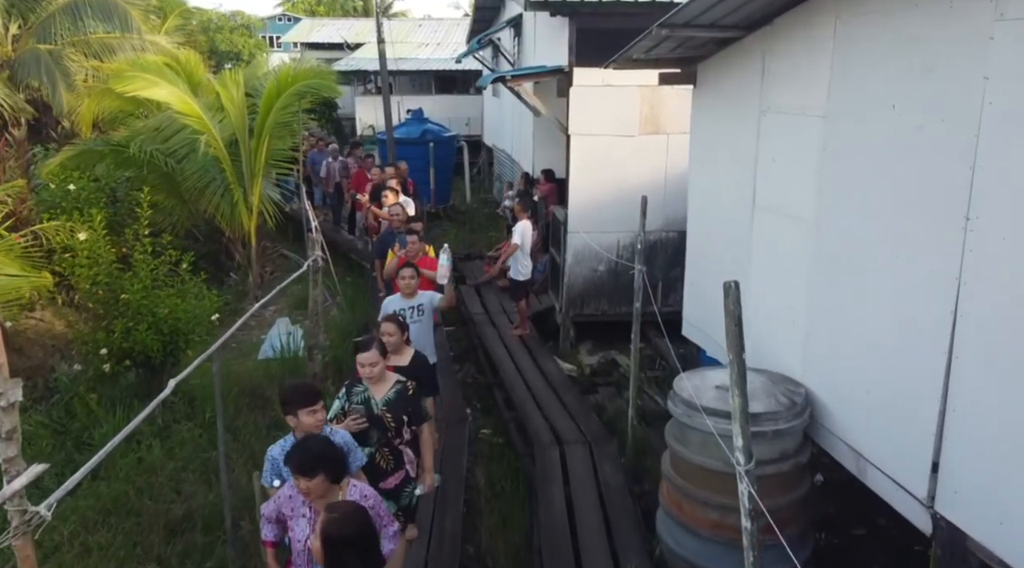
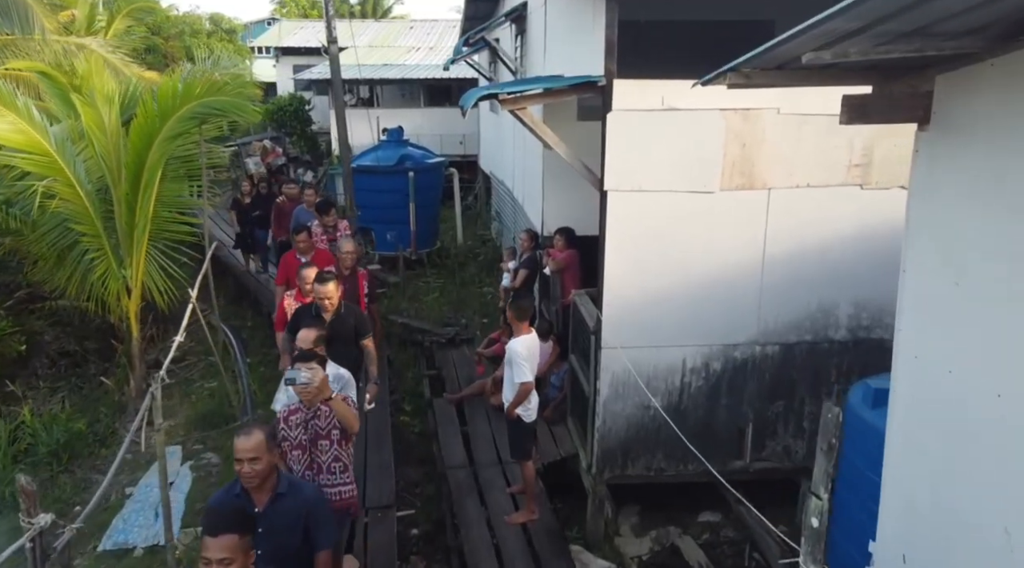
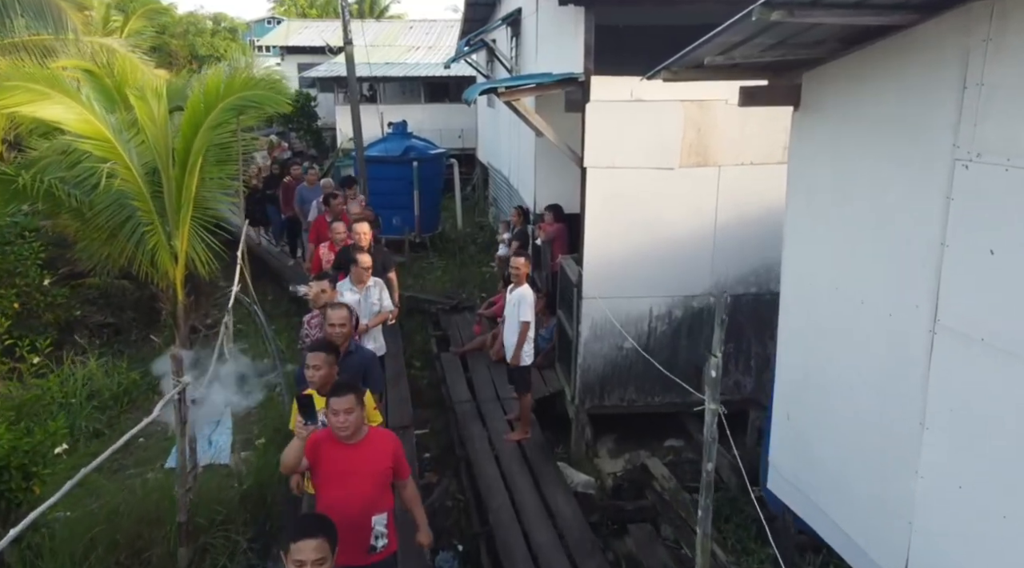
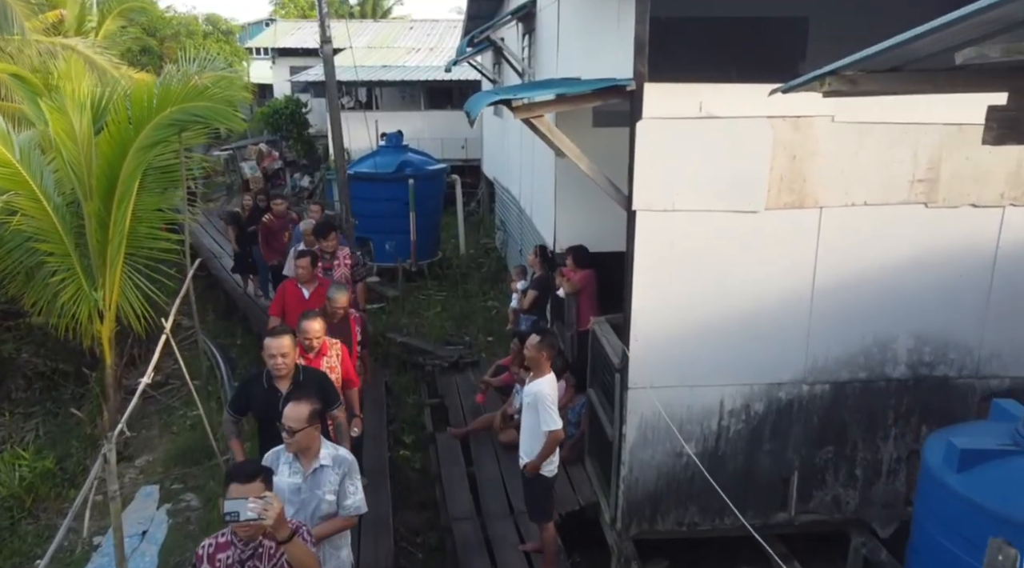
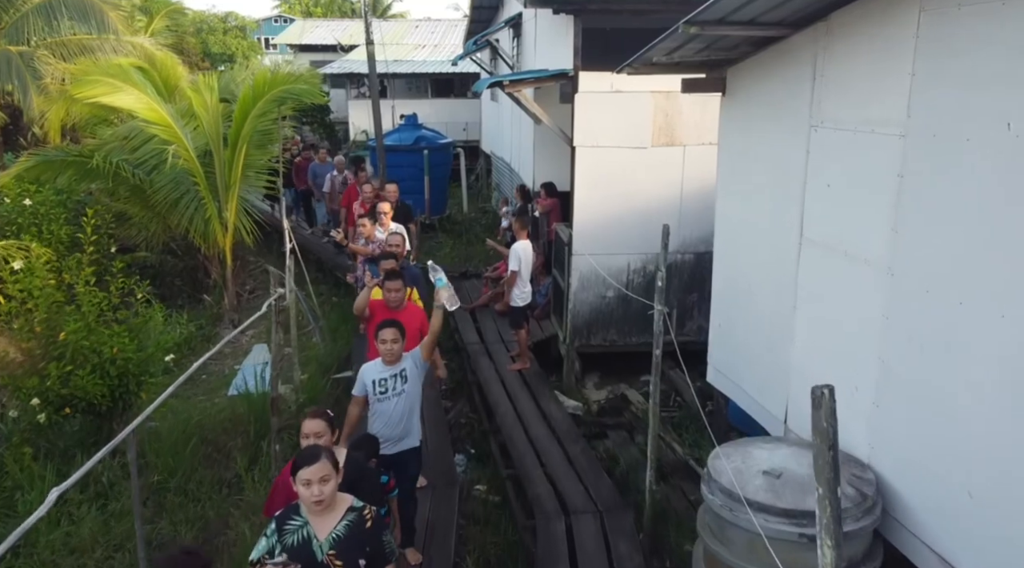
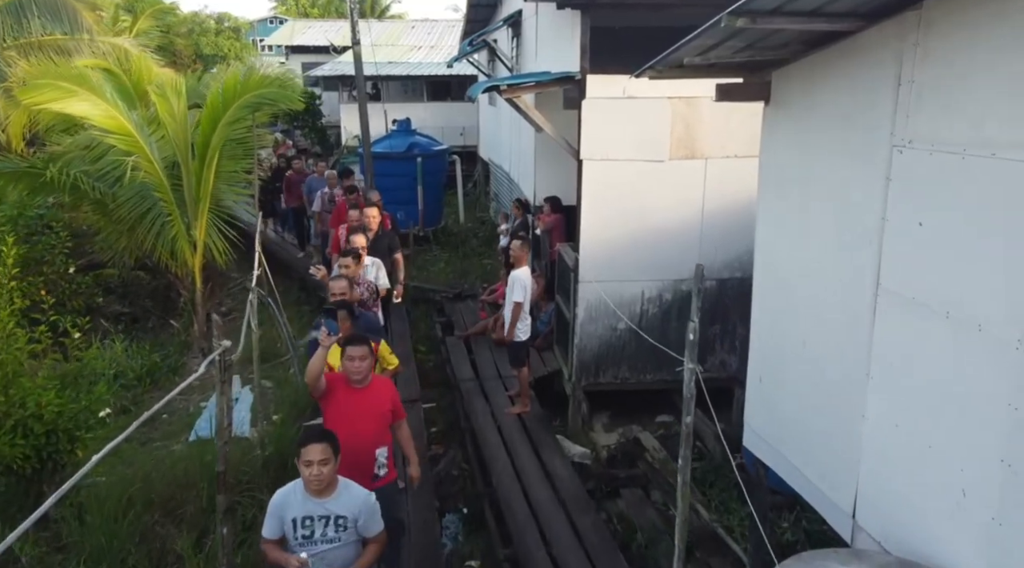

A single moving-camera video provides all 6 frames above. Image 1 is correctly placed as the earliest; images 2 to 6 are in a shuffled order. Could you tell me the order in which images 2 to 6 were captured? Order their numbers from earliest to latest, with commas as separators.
5, 6, 3, 2, 4
